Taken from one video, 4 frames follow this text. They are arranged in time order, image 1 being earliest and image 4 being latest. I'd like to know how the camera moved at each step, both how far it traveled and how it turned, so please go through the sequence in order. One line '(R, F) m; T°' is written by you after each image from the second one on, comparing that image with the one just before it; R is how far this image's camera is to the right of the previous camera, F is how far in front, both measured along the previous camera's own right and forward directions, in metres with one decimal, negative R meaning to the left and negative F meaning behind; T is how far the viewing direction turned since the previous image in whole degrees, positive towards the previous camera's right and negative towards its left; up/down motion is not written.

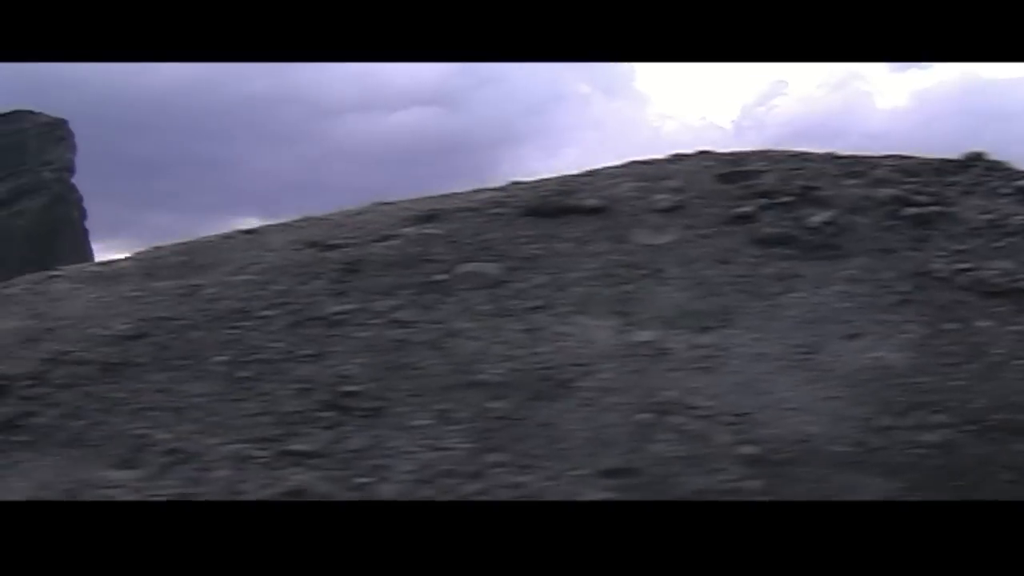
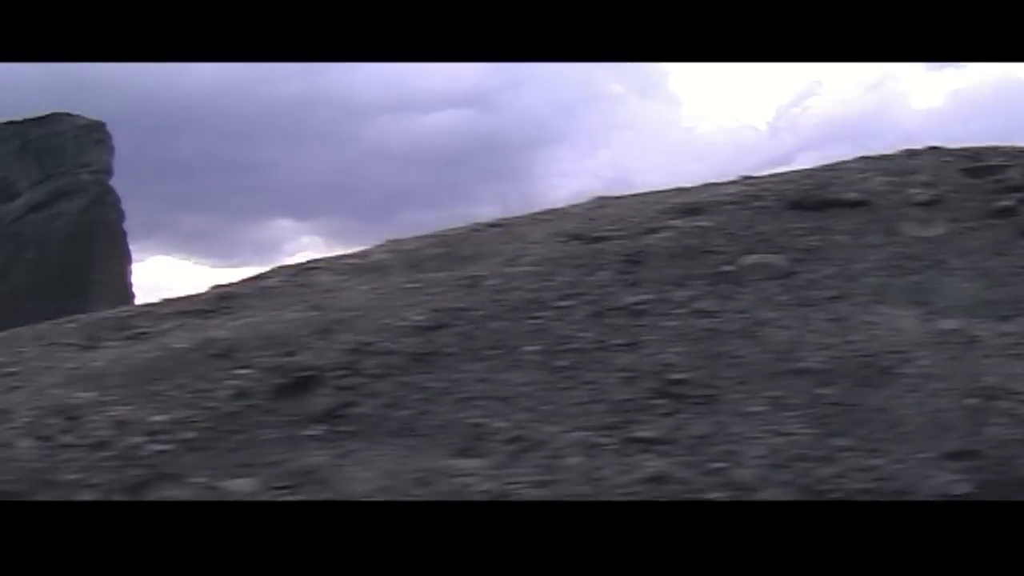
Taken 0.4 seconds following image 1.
(-0.8, -0.1) m; +2°
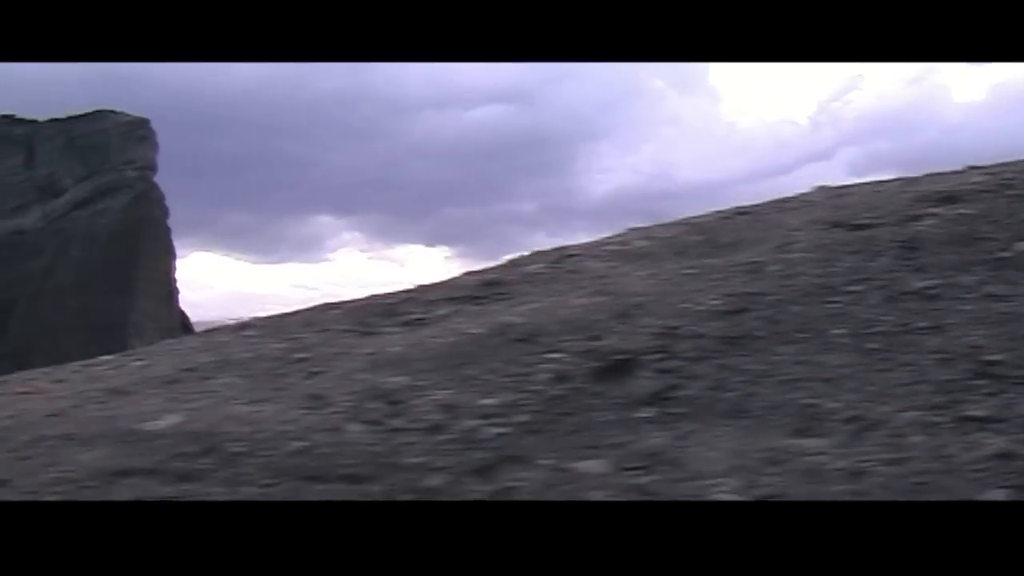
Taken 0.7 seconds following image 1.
(-0.8, -0.1) m; +2°
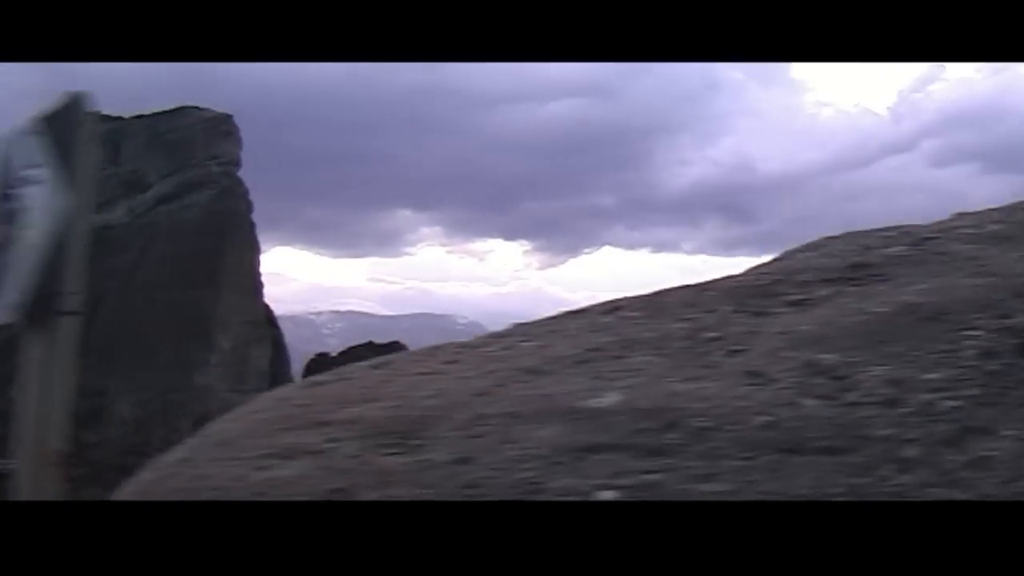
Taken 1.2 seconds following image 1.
(-1.1, -0.2) m; +2°
